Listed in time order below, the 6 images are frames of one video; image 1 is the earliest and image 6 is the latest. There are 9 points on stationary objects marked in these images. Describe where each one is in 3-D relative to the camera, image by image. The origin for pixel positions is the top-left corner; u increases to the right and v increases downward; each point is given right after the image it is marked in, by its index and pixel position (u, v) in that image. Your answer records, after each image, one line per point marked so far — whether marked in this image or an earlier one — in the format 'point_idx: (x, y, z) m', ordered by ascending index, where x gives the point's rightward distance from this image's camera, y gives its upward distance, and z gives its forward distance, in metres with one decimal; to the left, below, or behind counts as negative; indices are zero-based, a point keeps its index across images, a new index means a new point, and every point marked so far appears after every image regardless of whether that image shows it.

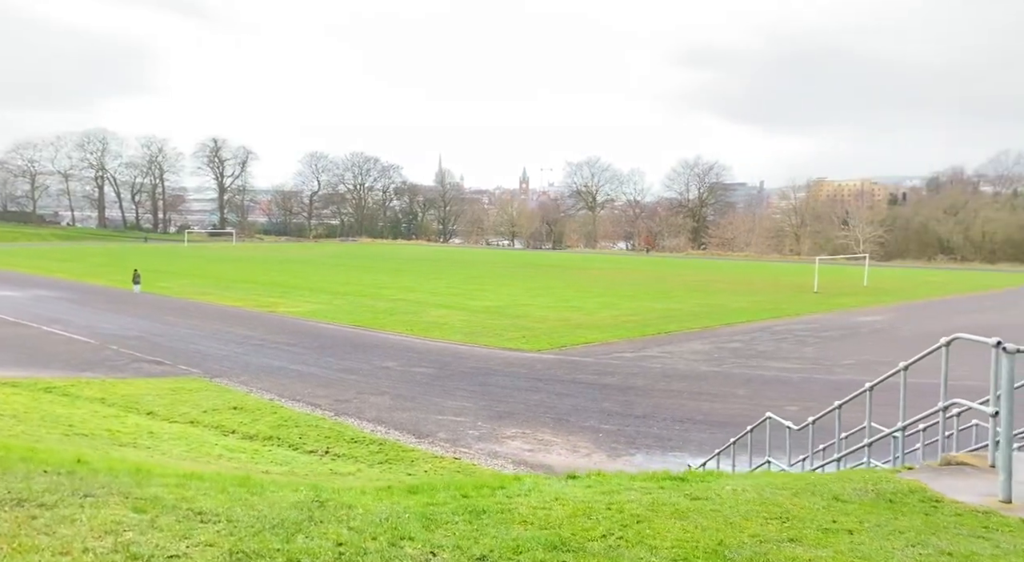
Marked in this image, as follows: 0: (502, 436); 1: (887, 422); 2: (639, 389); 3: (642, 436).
0: (-0.2, -3.0, +15.6) m
1: (+7.3, -2.8, +16.2) m
2: (+3.0, -2.6, +19.5) m
3: (+2.5, -2.9, +15.6) m
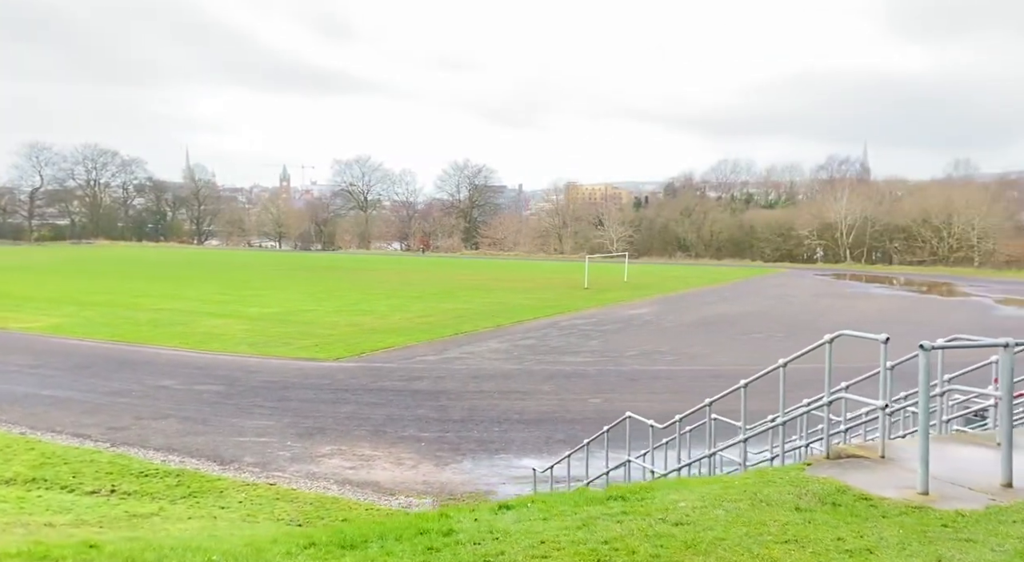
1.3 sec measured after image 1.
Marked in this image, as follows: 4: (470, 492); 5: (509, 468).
0: (-3.5, -3.1, +14.6) m
1: (+3.6, -2.7, +17.3) m
2: (-1.5, -2.6, +19.2) m
3: (-0.9, -3.0, +15.3) m
4: (-0.6, -3.2, +12.5) m
5: (-0.1, -3.1, +13.6) m
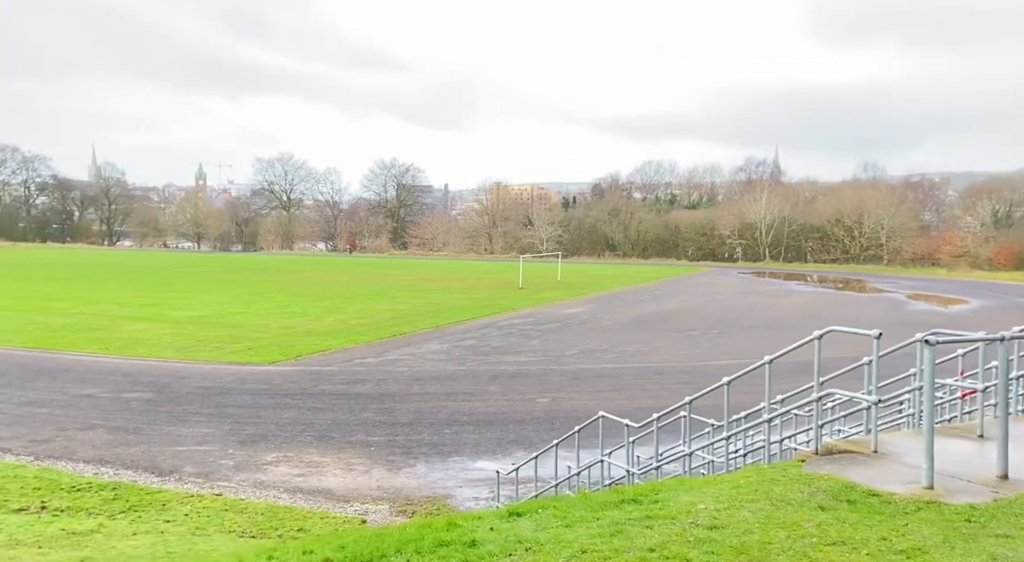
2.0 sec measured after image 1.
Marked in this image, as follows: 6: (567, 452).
0: (-4.3, -3.1, +14.0) m
1: (+2.5, -2.7, +17.4) m
2: (-2.7, -2.7, +18.8) m
3: (-1.7, -3.0, +15.1) m
4: (-1.3, -3.2, +12.3) m
5: (-0.8, -3.1, +13.4) m
6: (+1.0, -3.0, +14.1) m
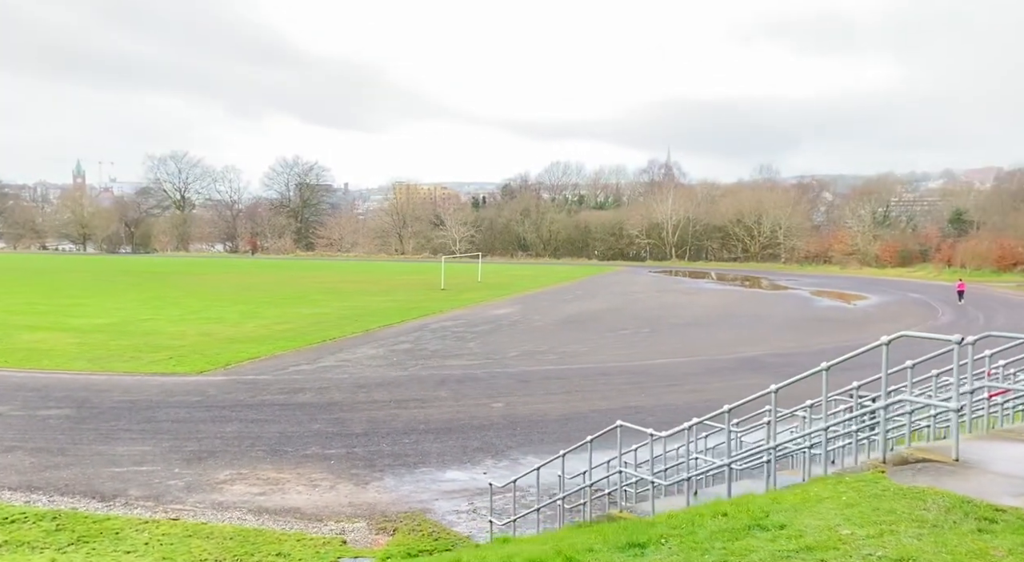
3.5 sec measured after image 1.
0: (-4.7, -3.2, +13.1) m
1: (+1.6, -2.7, +17.2) m
2: (-3.8, -2.7, +18.0) m
3: (-2.3, -3.1, +14.4) m
4: (-1.5, -3.3, +11.7) m
5: (-1.2, -3.2, +12.9) m
6: (+0.5, -3.1, +13.8) m
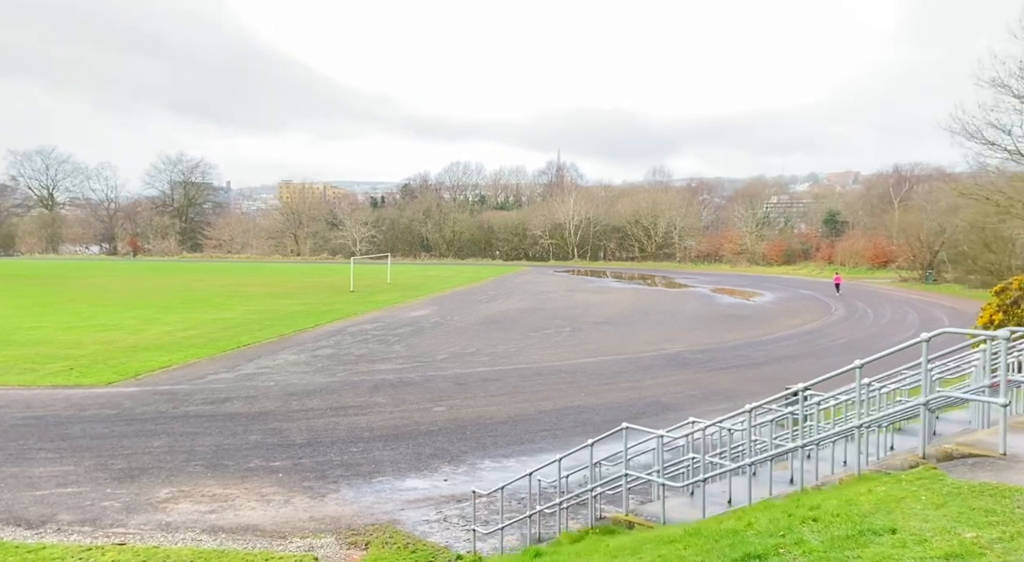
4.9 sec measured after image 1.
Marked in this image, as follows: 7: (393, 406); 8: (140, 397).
0: (-5.3, -3.3, +12.1) m
1: (+0.4, -2.8, +17.1) m
2: (-5.0, -2.8, +17.2) m
3: (-3.1, -3.1, +13.8) m
4: (-1.9, -3.3, +11.2) m
5: (-1.7, -3.2, +12.4) m
6: (-0.1, -3.1, +13.5) m
7: (-2.6, -2.7, +18.0) m
8: (-8.6, -2.7, +18.9) m
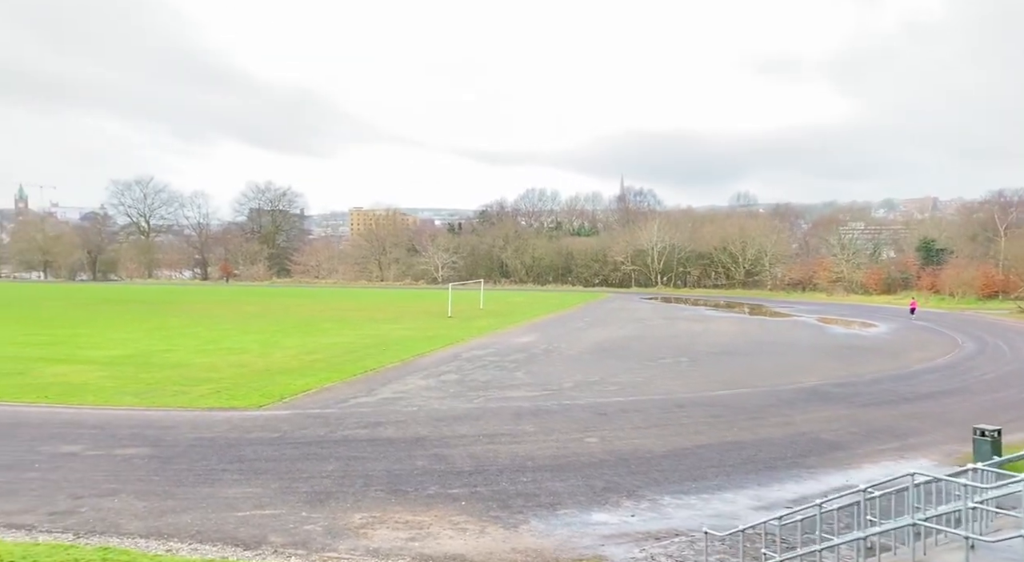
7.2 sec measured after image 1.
0: (-2.4, -3.7, +12.4) m
1: (+3.7, -3.4, +16.9) m
2: (-1.7, -3.4, +17.4) m
3: (-0.1, -3.6, +13.9) m
4: (+0.9, -3.8, +11.2) m
5: (+1.2, -3.7, +12.4) m
6: (+2.8, -3.6, +13.4) m
7: (+0.7, -3.4, +18.0) m
8: (-5.2, -3.3, +19.4) m
